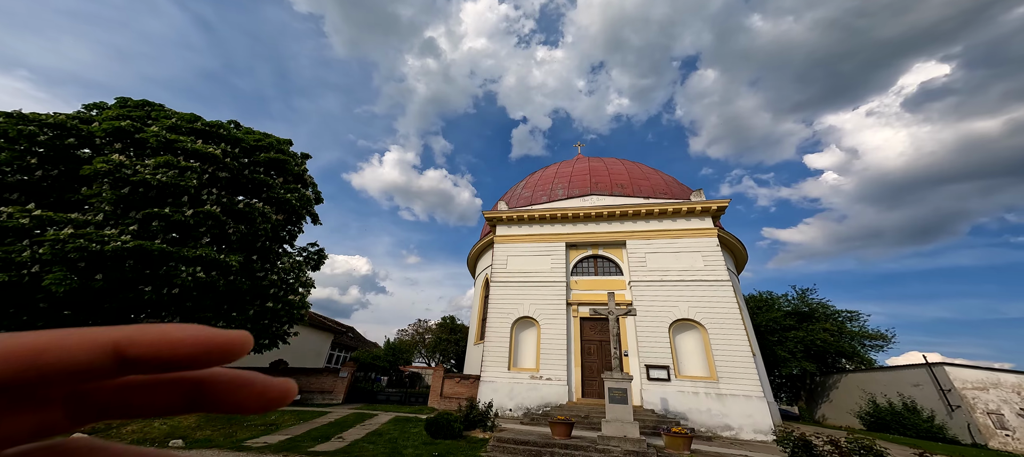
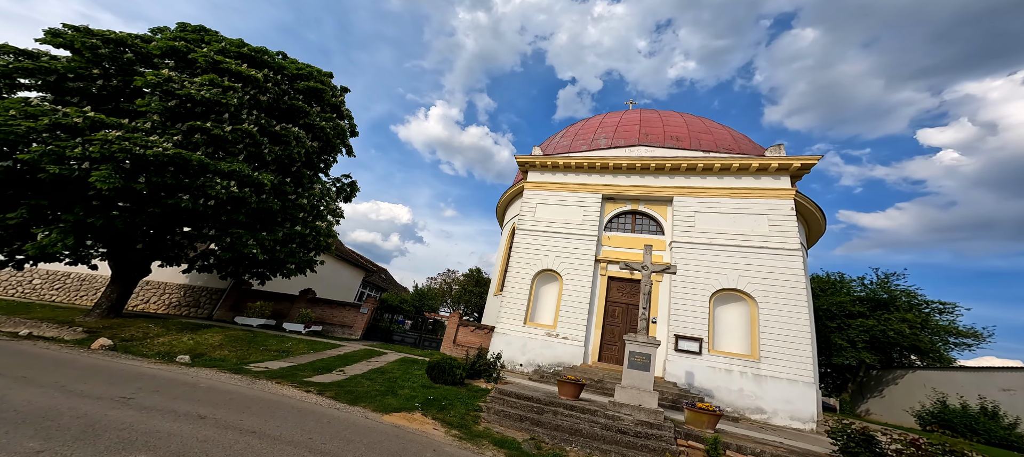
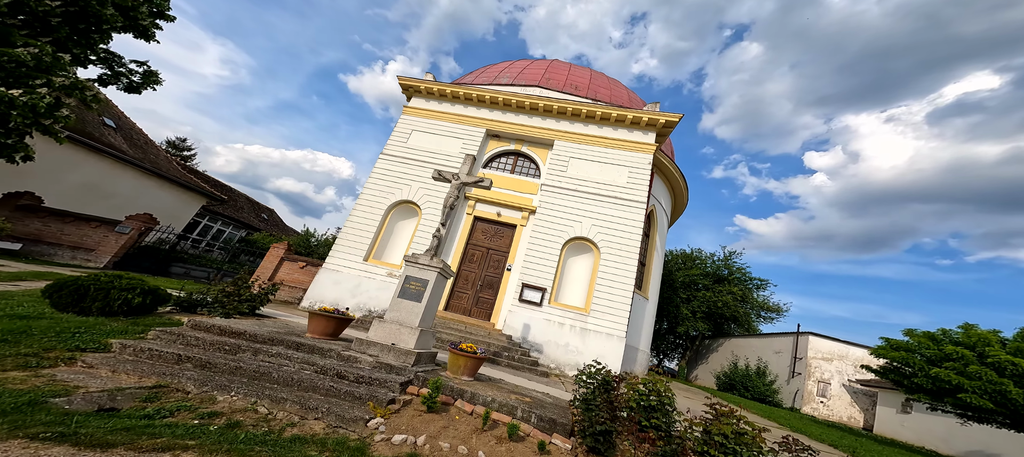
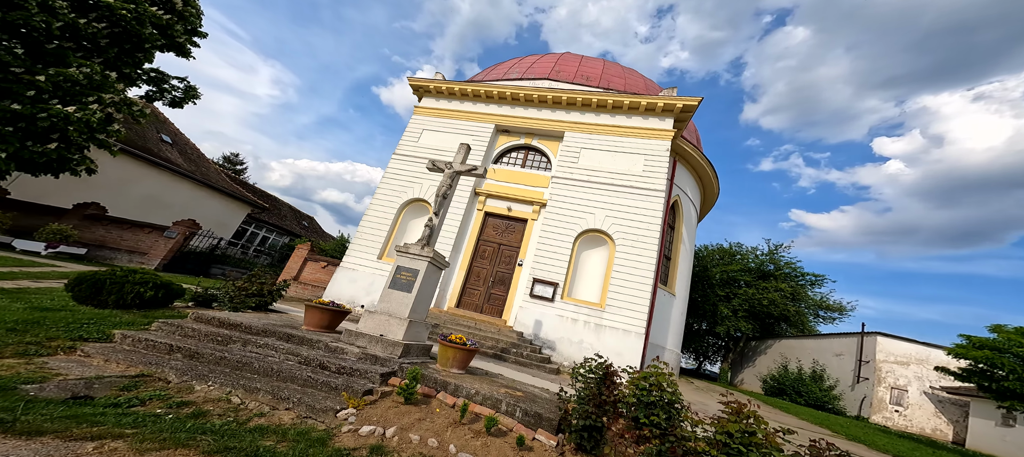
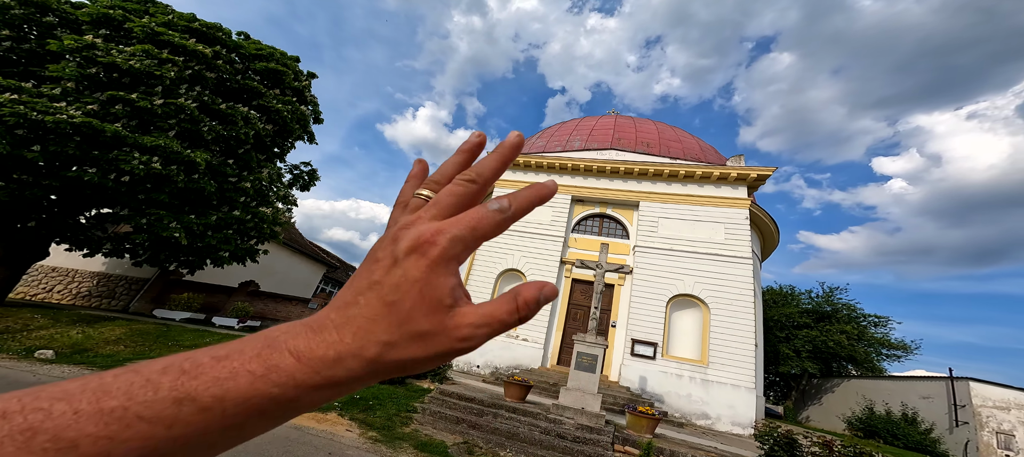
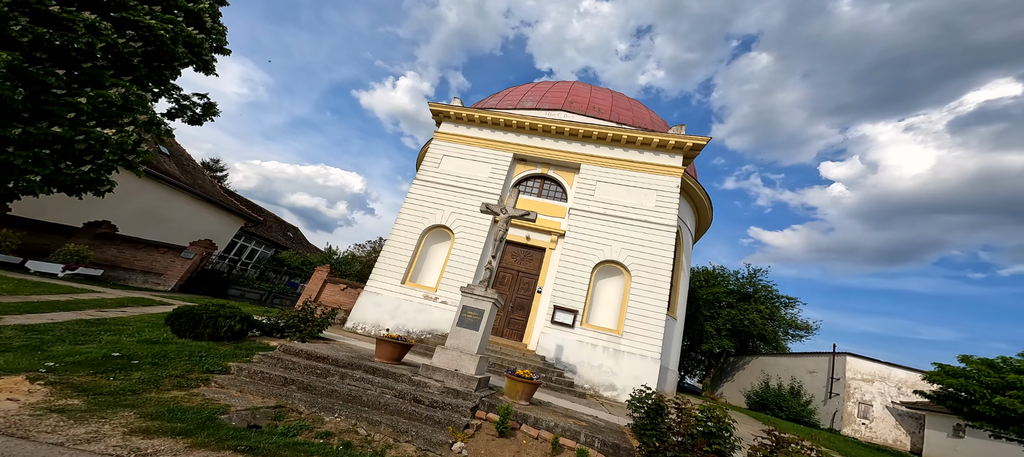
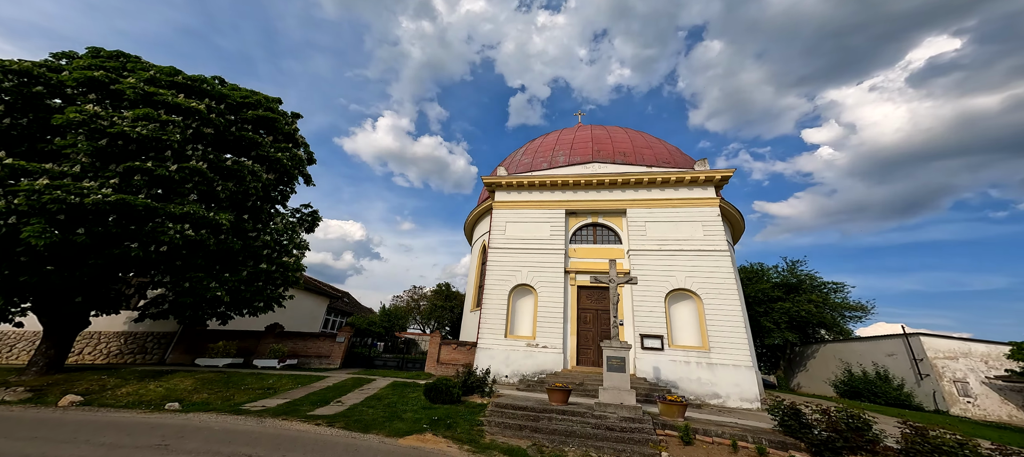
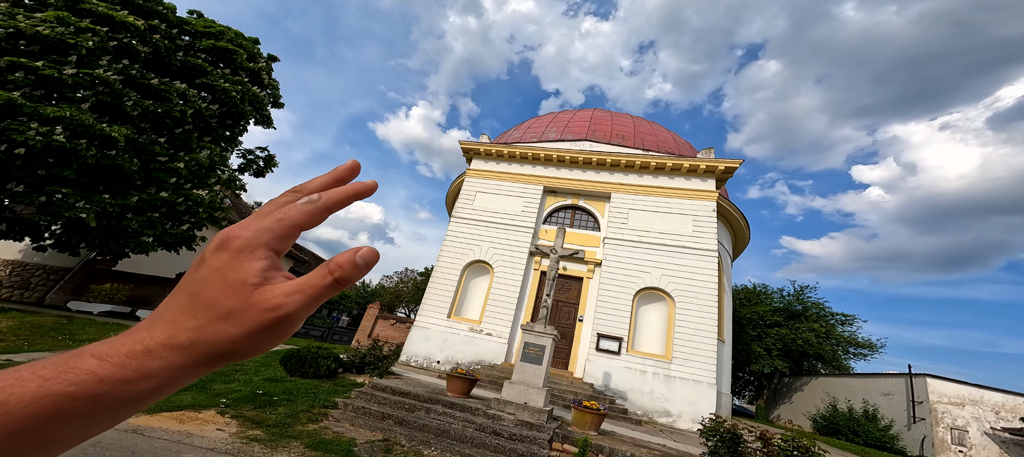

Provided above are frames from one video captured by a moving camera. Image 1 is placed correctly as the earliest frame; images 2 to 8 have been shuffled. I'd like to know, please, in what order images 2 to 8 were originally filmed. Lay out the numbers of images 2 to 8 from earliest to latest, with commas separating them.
7, 2, 5, 8, 6, 3, 4
